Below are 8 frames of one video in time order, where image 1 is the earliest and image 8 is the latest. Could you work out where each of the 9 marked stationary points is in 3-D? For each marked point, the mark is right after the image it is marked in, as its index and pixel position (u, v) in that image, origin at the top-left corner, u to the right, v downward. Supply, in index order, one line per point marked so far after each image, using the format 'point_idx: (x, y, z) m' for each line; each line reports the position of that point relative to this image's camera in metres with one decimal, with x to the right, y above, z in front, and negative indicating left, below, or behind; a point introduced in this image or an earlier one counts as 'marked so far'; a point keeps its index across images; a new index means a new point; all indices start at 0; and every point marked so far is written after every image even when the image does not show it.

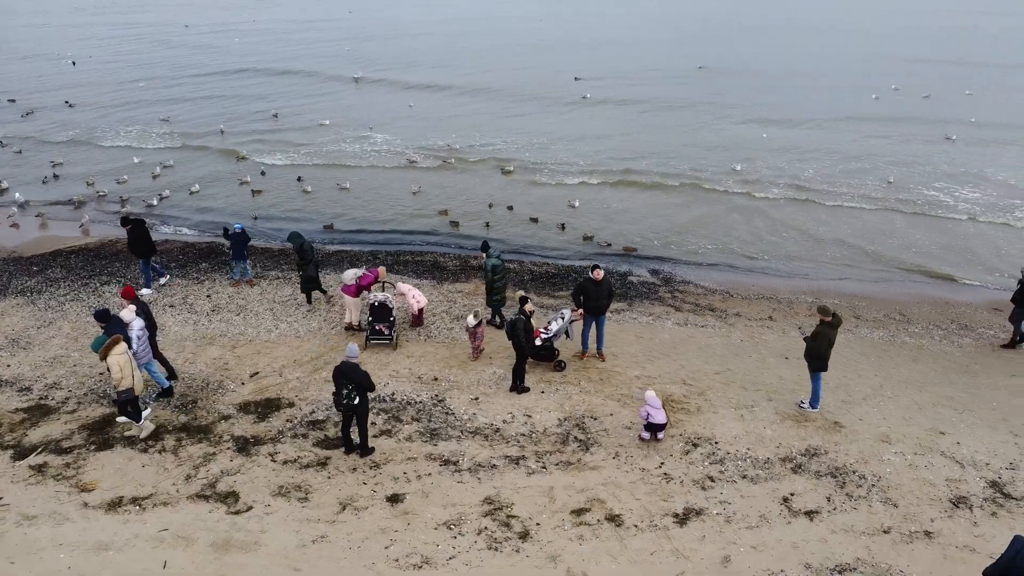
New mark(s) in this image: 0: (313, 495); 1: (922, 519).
0: (-2.0, -2.2, +8.3) m
1: (+4.2, -2.4, +8.2) m
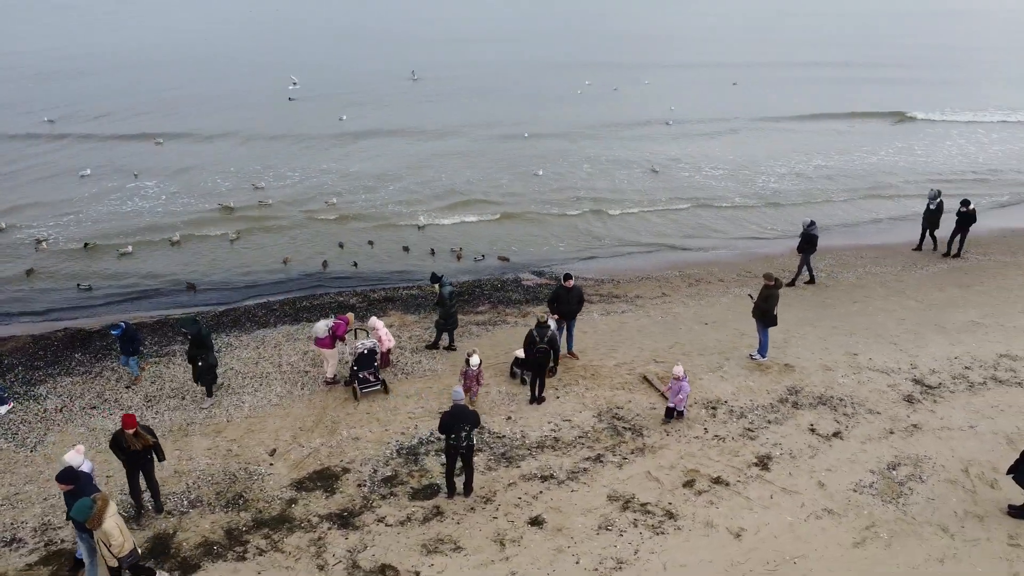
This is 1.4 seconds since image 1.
0: (-0.4, -2.7, +8.3) m
1: (+5.2, -1.7, +10.7) m
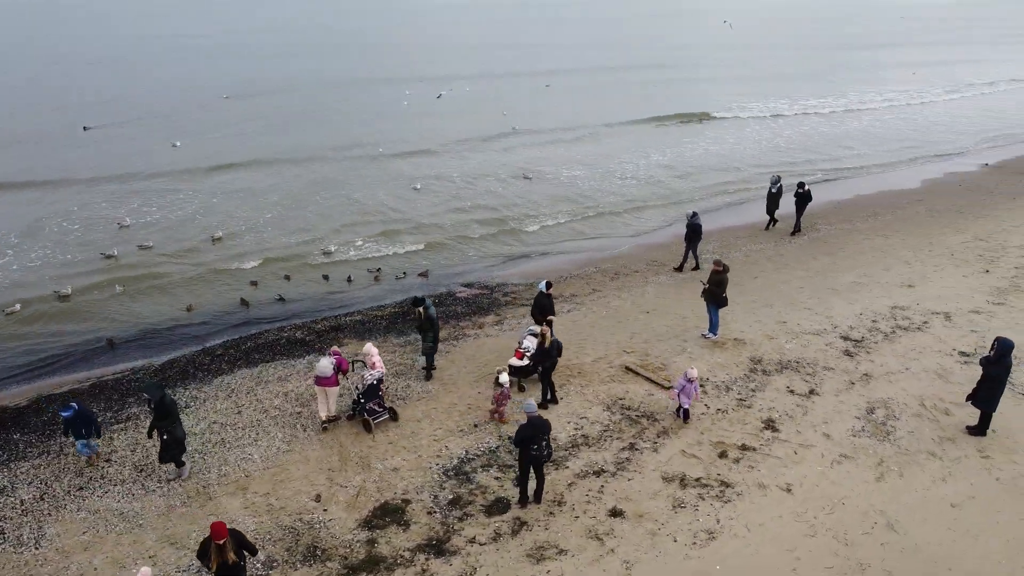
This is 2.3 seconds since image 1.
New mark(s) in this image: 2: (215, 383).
0: (+0.6, -2.8, +8.7) m
1: (+5.3, -1.3, +12.5) m
2: (-4.7, -1.5, +12.6) m
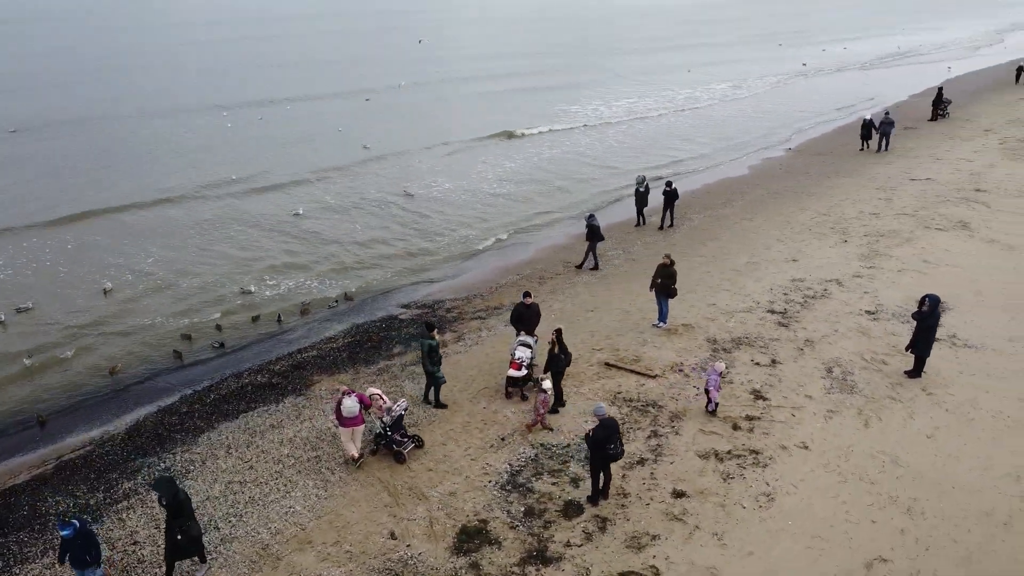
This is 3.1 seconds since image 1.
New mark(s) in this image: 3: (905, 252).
0: (+1.7, -2.9, +9.4) m
1: (+5.0, -0.9, +14.3) m
2: (-4.5, -2.3, +11.7) m
3: (+9.1, +0.8, +18.3) m
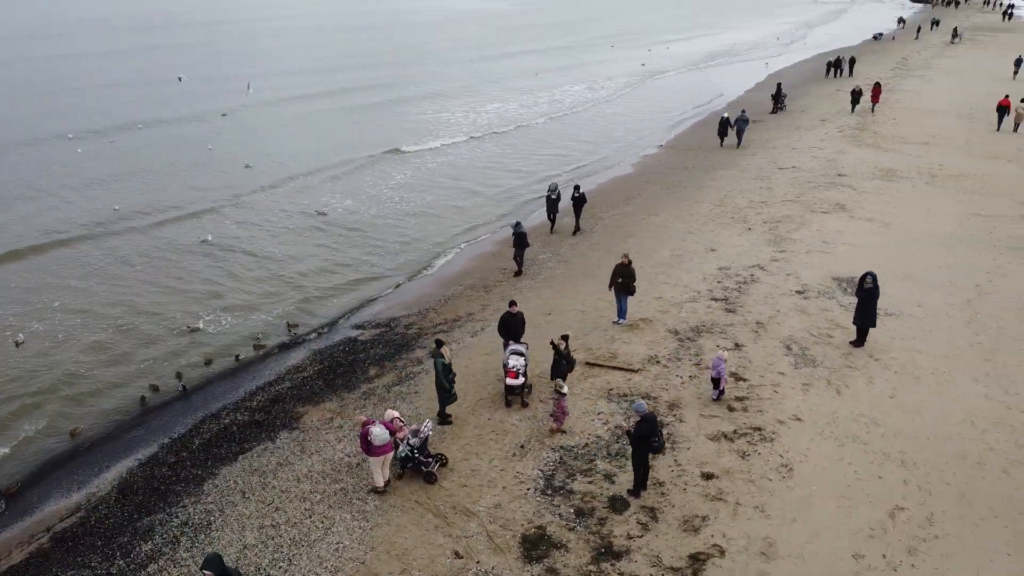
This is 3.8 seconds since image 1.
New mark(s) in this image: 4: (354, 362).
0: (+2.4, -2.8, +10.1) m
1: (+4.5, -0.6, +15.5) m
2: (-4.2, -2.8, +11.1) m
3: (+7.5, +1.4, +20.3) m
4: (-2.9, -1.4, +14.8) m
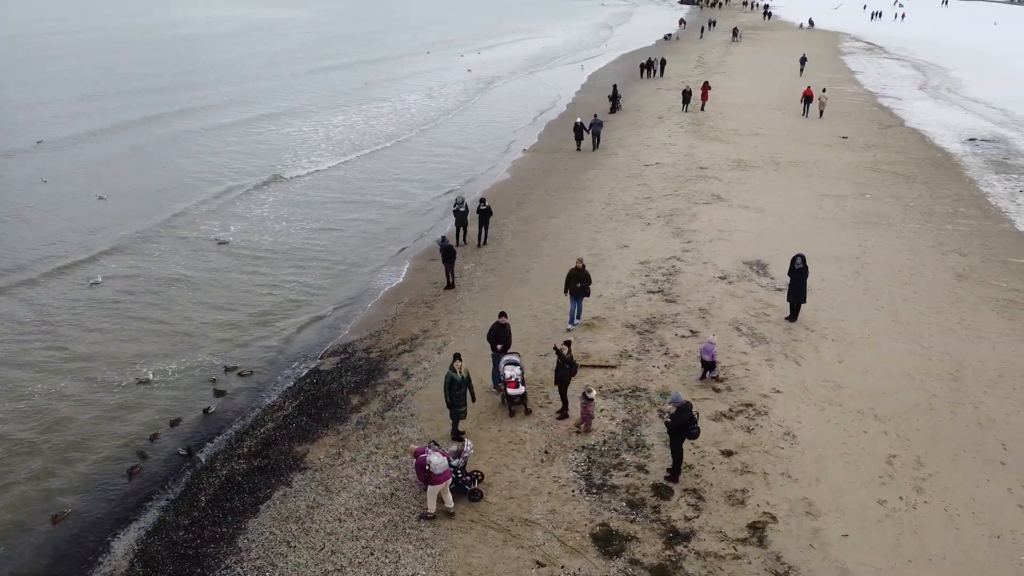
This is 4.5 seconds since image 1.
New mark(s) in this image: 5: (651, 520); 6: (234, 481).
0: (+3.1, -2.7, +11.1) m
1: (+3.7, -0.4, +16.8) m
2: (-3.5, -3.4, +10.5) m
3: (+5.2, +1.7, +22.2) m
4: (-3.3, -1.9, +14.4) m
5: (+1.8, -3.1, +10.5) m
6: (-4.1, -2.9, +11.9) m
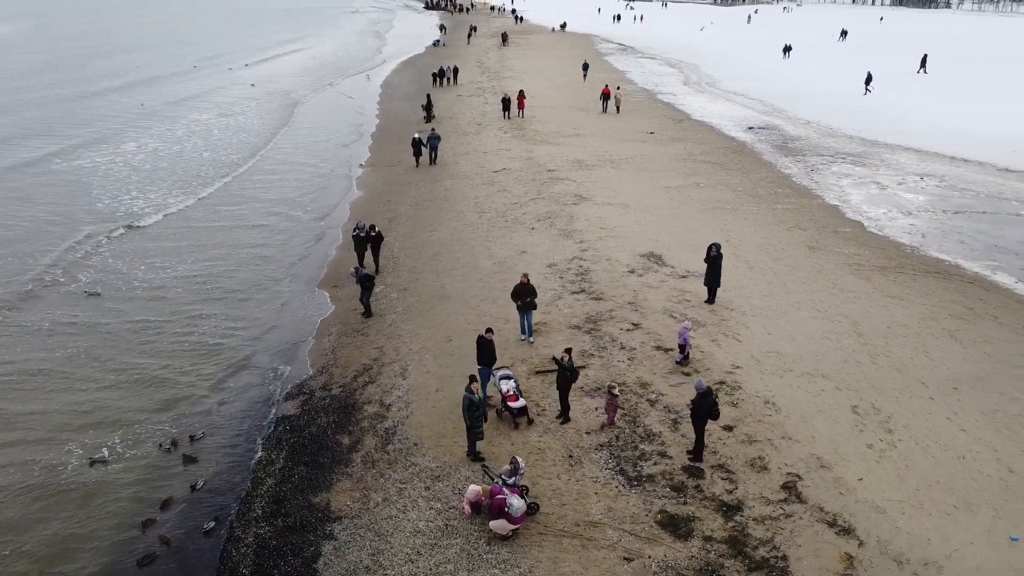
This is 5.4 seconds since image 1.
0: (+3.7, -2.6, +12.4) m
1: (+2.3, -0.4, +18.0) m
2: (-2.3, -4.0, +9.9) m
3: (+2.0, +1.9, +23.6) m
4: (-3.4, -2.6, +13.8) m
5: (+2.7, -3.0, +11.5) m
6: (-3.4, -3.6, +11.1) m
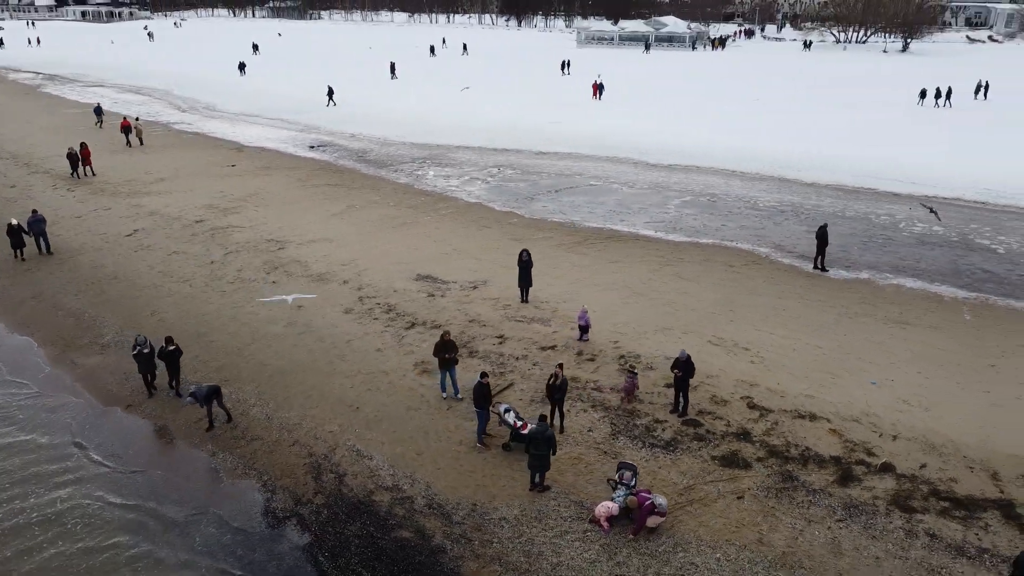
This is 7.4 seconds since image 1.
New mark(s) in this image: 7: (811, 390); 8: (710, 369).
0: (+3.9, -2.2, +15.9) m
1: (-1.3, -0.9, +19.1) m
2: (+1.4, -4.7, +10.3) m
3: (-5.6, +0.6, +23.0) m
4: (-2.2, -4.0, +12.4) m
5: (+3.8, -2.8, +14.6) m
6: (-0.2, -4.7, +10.4) m
7: (+6.0, -2.1, +16.0) m
8: (+4.2, -1.7, +16.9) m
